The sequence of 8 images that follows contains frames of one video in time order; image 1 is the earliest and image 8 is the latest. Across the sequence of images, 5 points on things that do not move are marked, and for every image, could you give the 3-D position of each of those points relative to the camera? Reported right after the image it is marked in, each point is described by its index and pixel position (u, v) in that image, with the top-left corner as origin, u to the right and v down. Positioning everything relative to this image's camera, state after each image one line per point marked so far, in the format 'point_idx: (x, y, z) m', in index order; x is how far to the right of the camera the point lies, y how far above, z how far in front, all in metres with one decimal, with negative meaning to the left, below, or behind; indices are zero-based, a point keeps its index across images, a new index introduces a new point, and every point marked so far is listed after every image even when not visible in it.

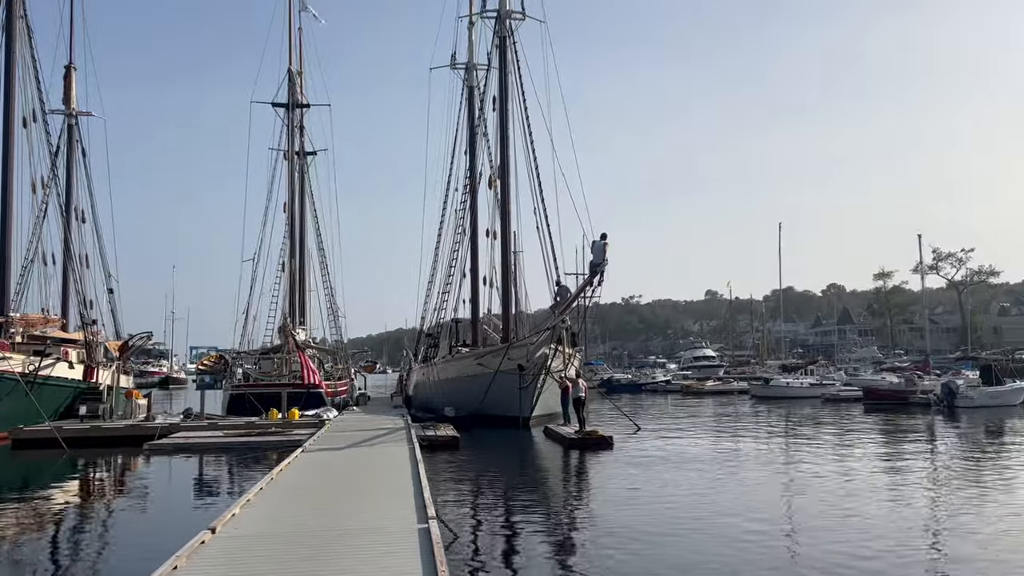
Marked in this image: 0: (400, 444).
0: (-2.6, -3.7, +19.2) m
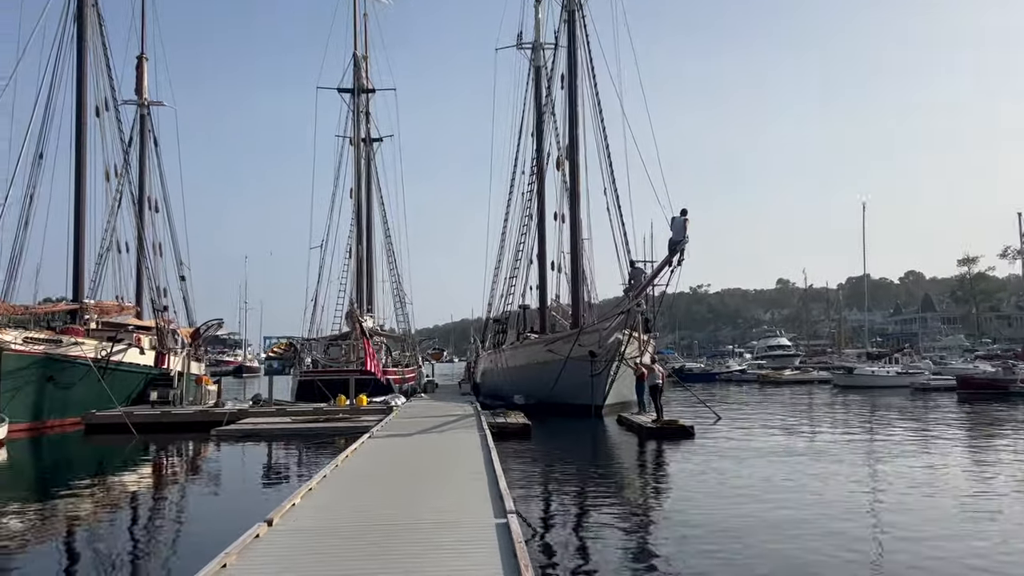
0: (-1.0, -3.2, +18.4) m
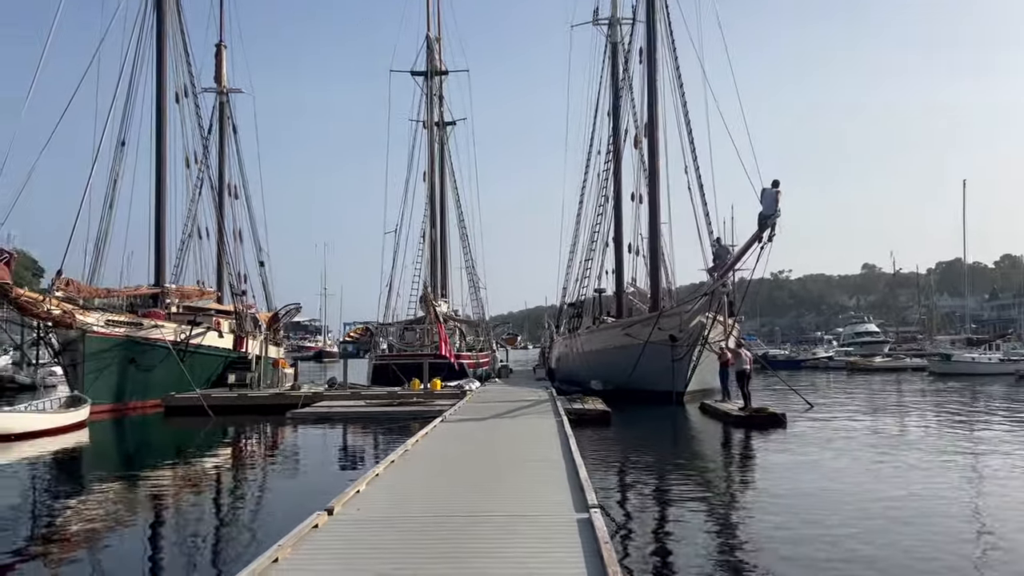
0: (+0.7, -2.8, +17.6) m
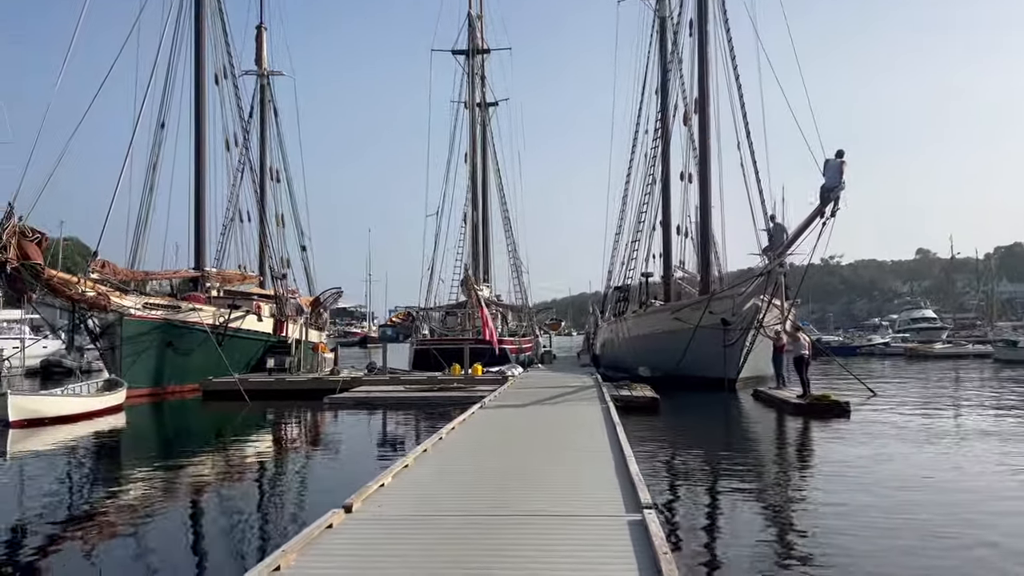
0: (+1.6, -2.4, +16.7) m
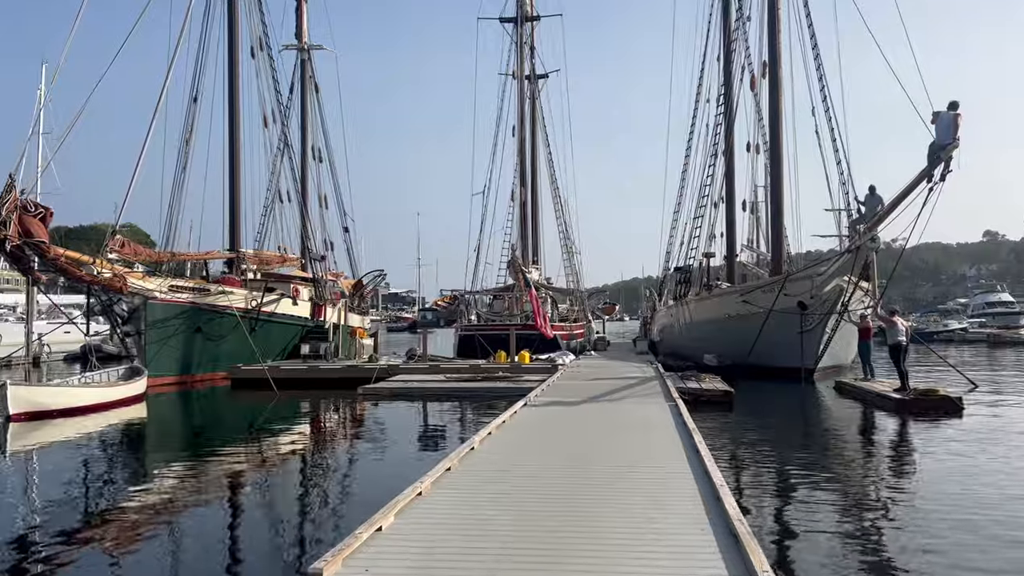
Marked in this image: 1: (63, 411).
0: (+2.5, -2.0, +14.6) m
1: (-10.1, -2.8, +18.8) m
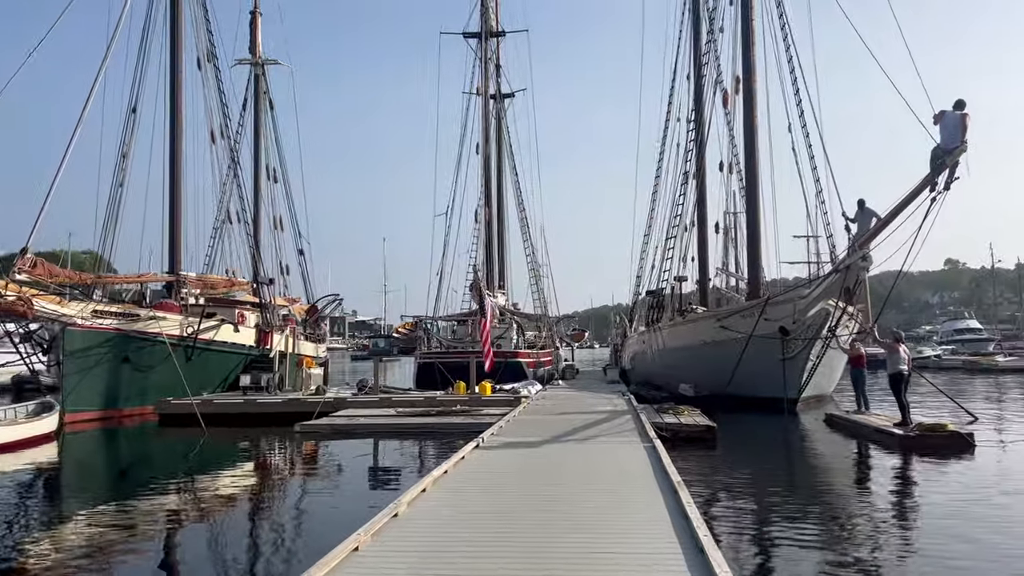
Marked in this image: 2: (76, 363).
0: (+1.8, -2.3, +12.8) m
1: (-11.0, -3.3, +16.6) m
2: (-10.3, -1.8, +19.3) m
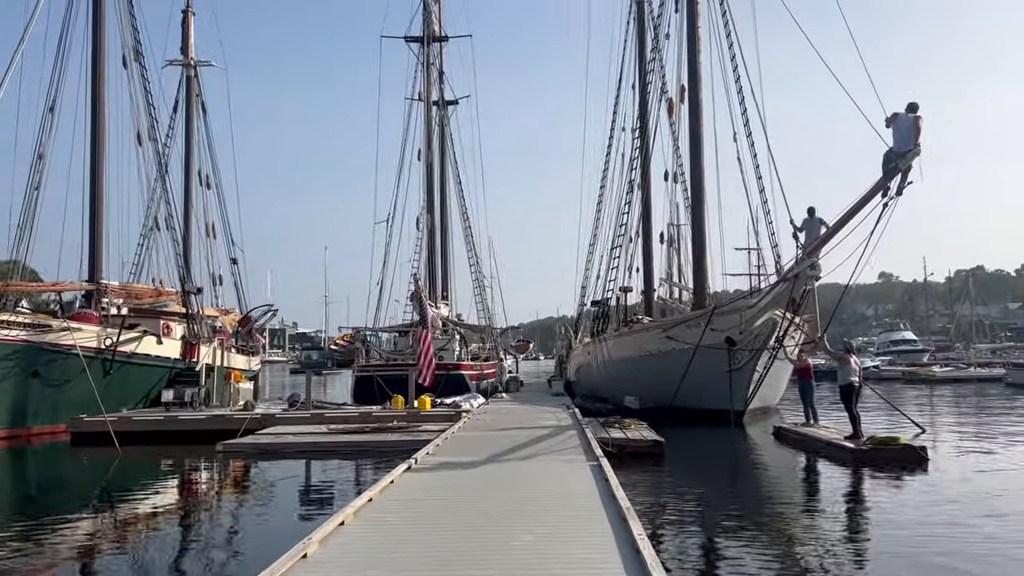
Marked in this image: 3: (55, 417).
0: (+0.9, -2.4, +12.1) m
1: (-12.1, -3.4, +15.0) m
2: (-11.7, -1.9, +17.8) m
3: (-11.0, -3.1, +19.8) m
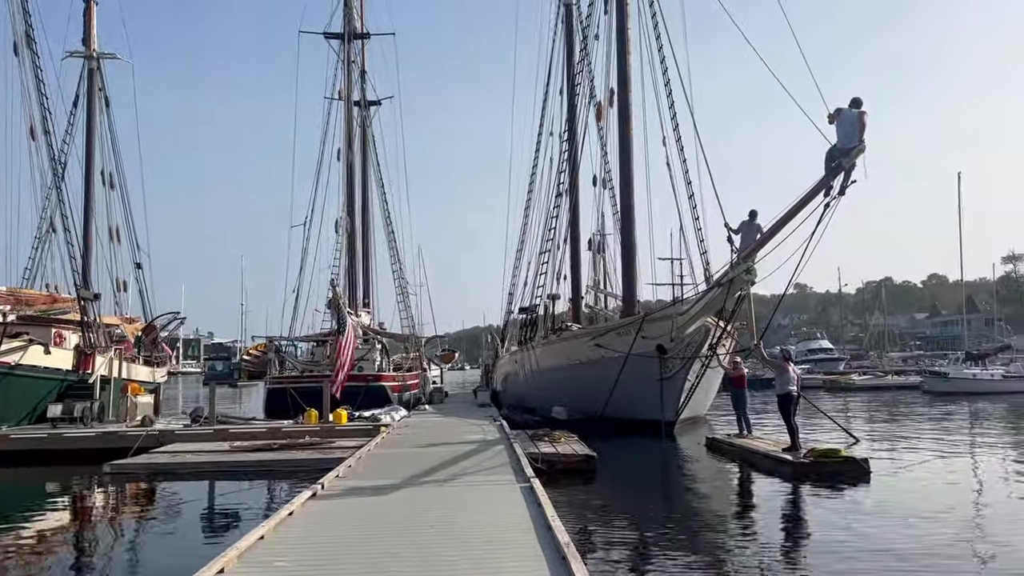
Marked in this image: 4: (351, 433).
0: (-0.2, -2.5, +11.1) m
1: (-13.4, -3.5, +12.8) m
2: (-13.2, -2.0, +15.7) m
3: (-12.8, -3.2, +17.7) m
4: (-3.7, -3.3, +18.8) m
